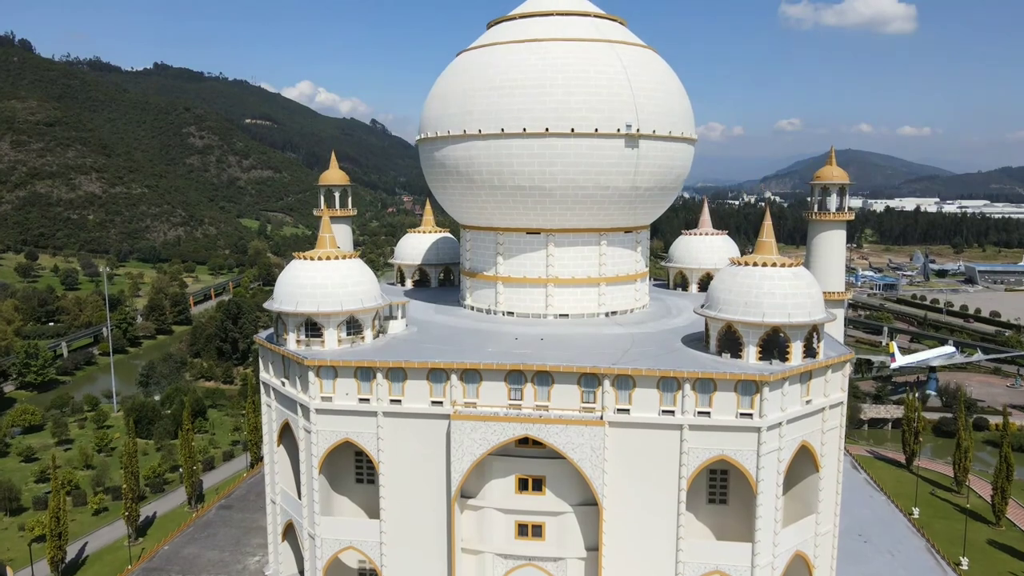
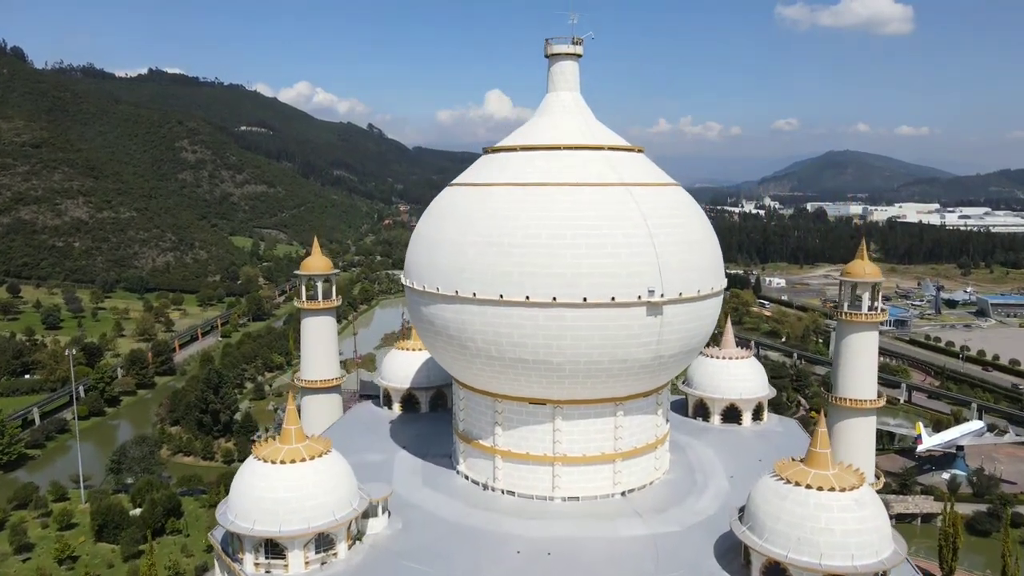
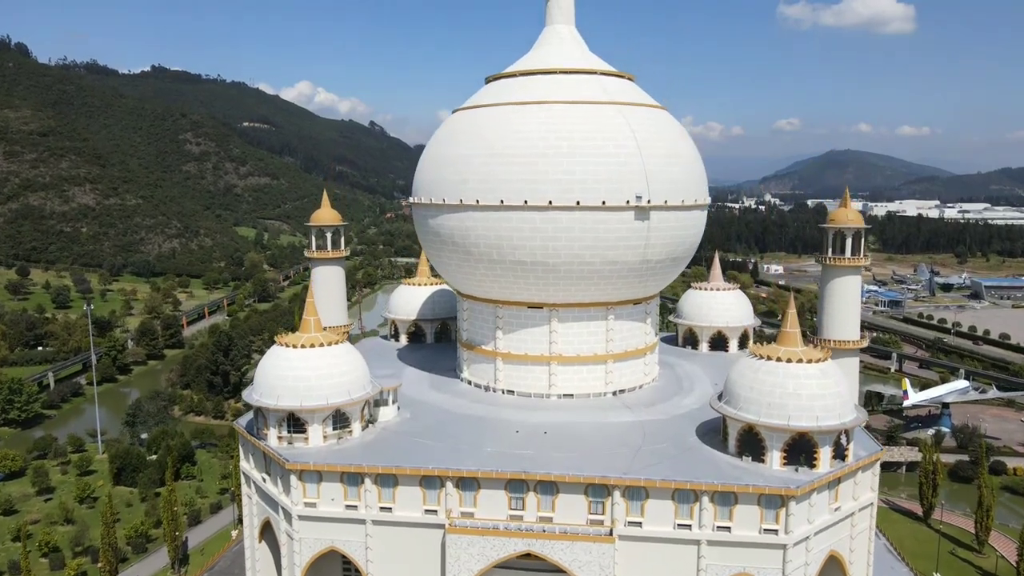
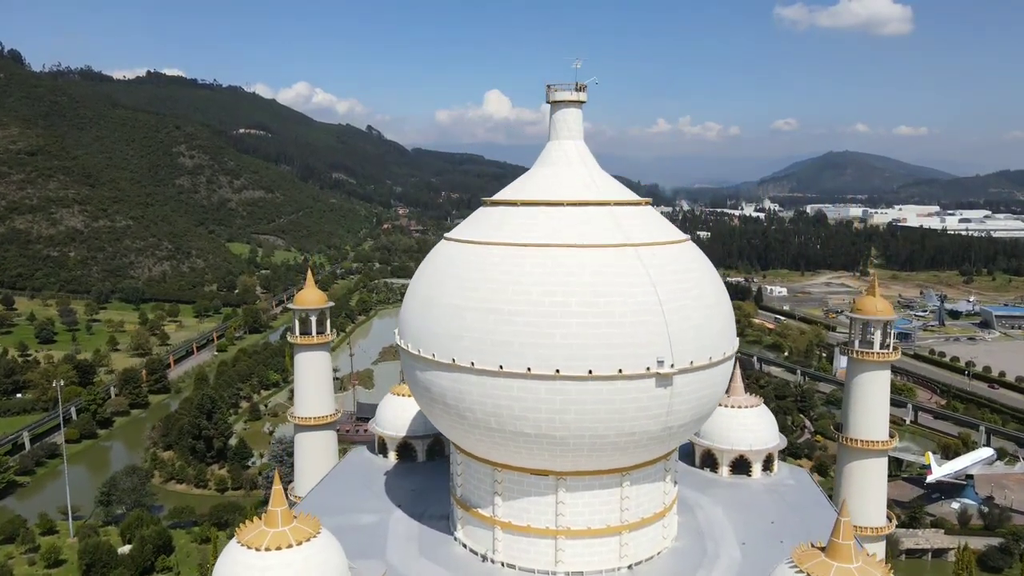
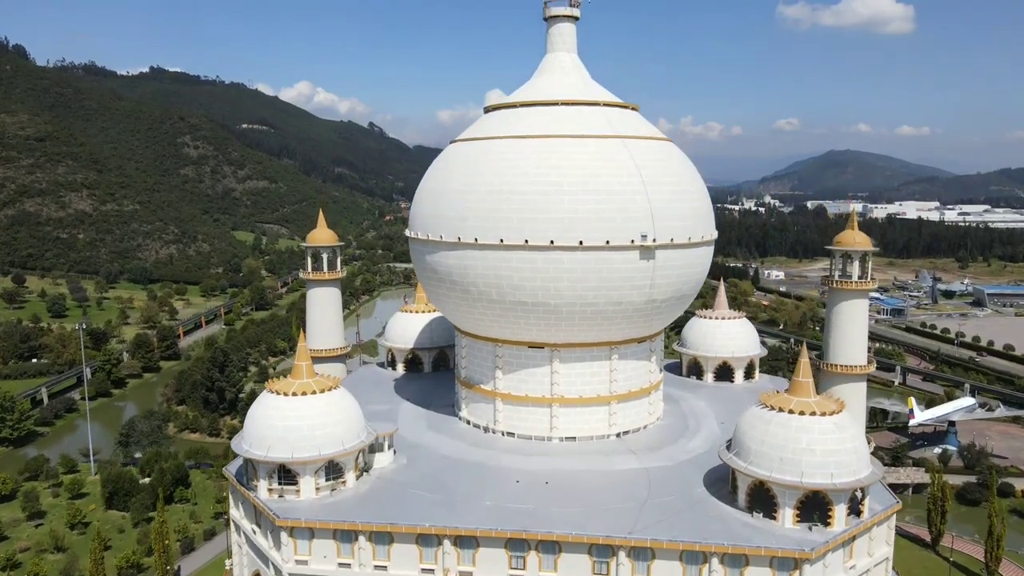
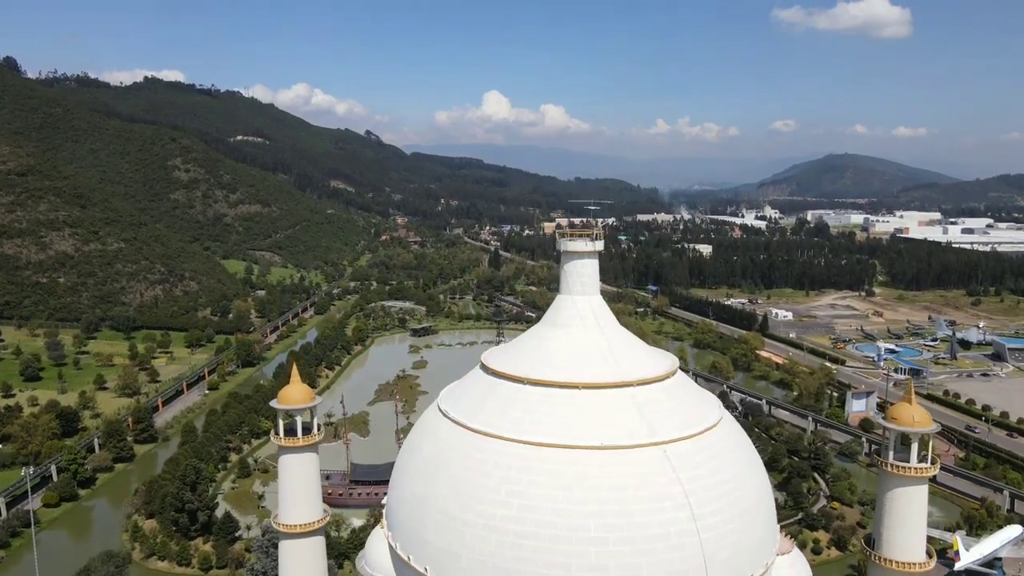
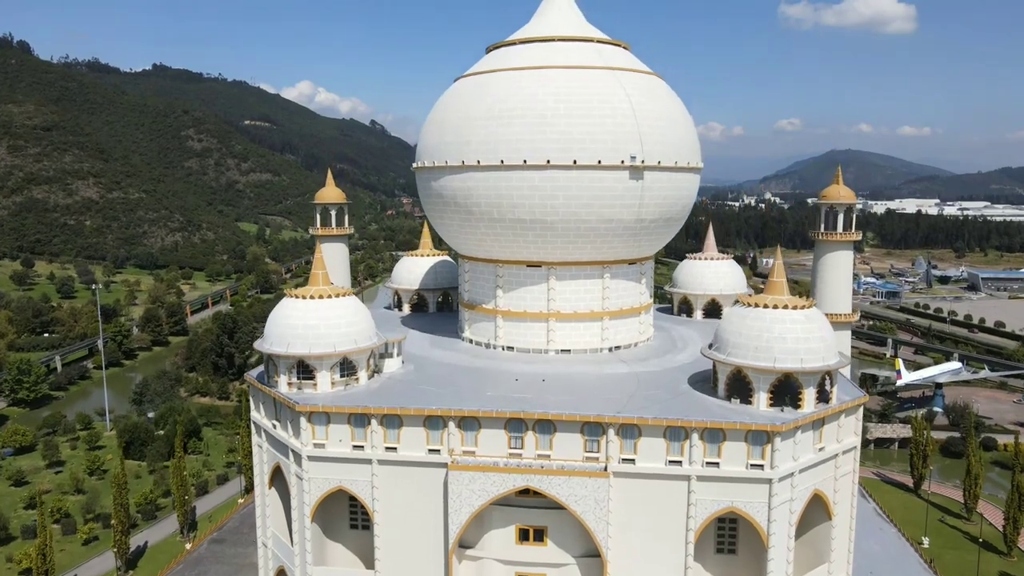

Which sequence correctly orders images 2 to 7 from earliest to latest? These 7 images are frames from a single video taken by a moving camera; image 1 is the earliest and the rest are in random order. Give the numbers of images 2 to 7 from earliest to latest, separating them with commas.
7, 3, 5, 2, 4, 6
